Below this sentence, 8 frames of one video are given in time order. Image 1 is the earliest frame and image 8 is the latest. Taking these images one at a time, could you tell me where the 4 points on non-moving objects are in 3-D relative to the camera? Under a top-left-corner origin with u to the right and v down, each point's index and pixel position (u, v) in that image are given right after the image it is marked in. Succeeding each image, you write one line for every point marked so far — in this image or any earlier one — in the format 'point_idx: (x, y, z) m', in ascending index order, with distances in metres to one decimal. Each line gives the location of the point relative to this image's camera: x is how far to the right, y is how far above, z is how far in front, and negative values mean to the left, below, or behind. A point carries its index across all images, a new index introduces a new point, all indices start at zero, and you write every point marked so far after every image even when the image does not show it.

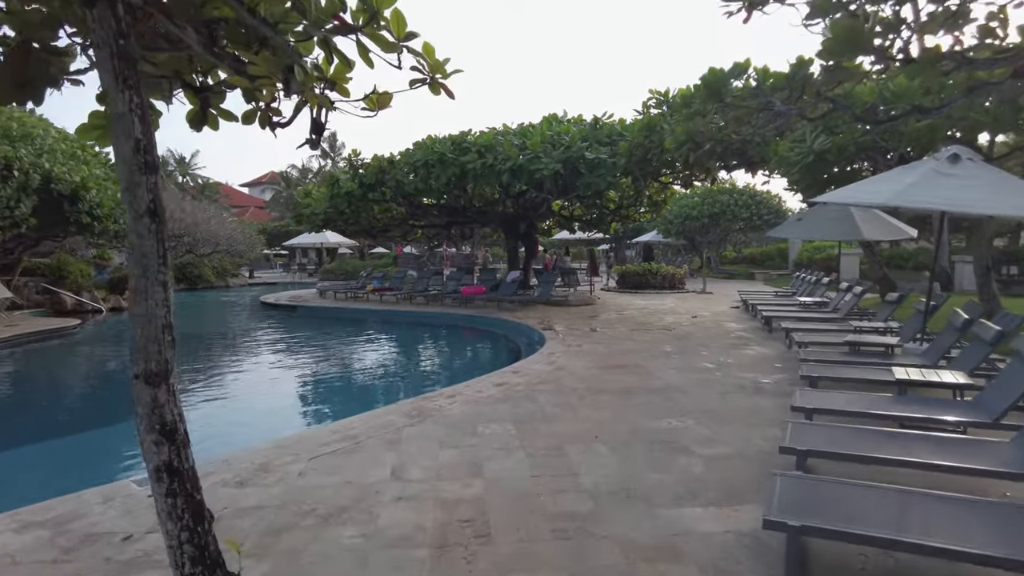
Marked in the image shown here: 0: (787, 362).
0: (+3.7, -1.0, +8.7) m
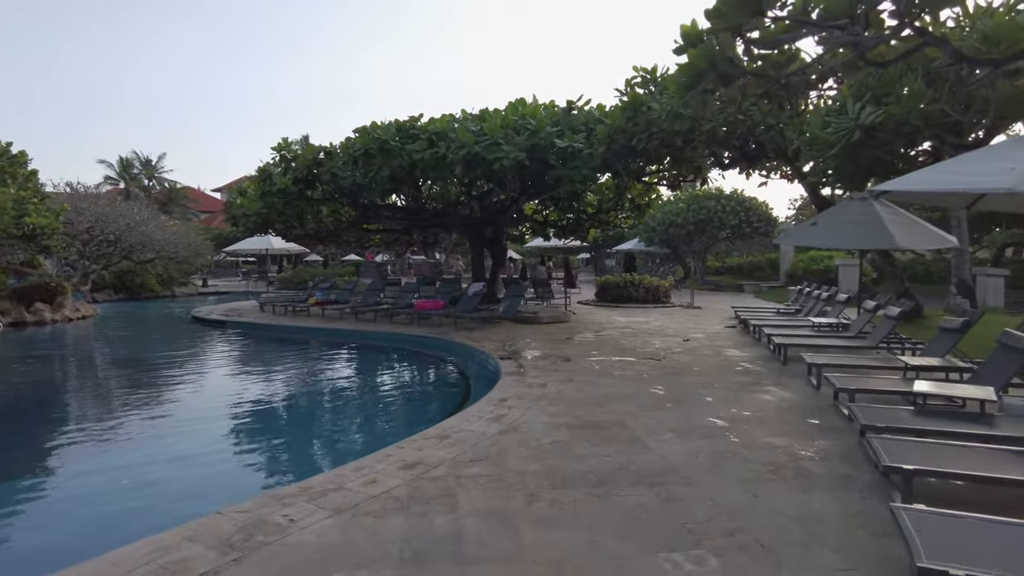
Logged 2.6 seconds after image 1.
0: (+3.0, -1.2, +6.3) m
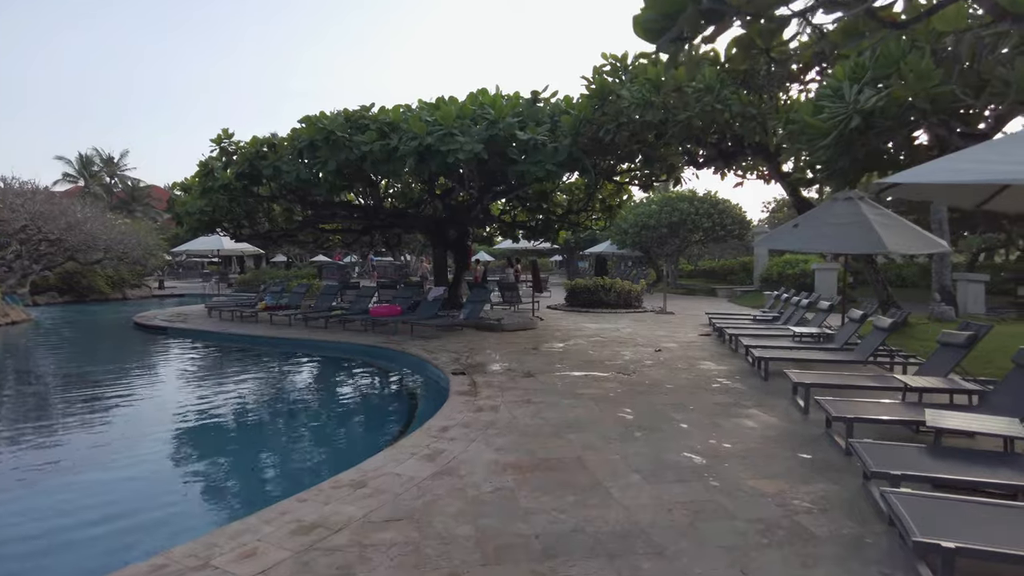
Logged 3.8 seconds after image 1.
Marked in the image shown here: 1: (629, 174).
0: (+2.5, -1.3, +5.4) m
1: (+2.8, +2.7, +15.4) m
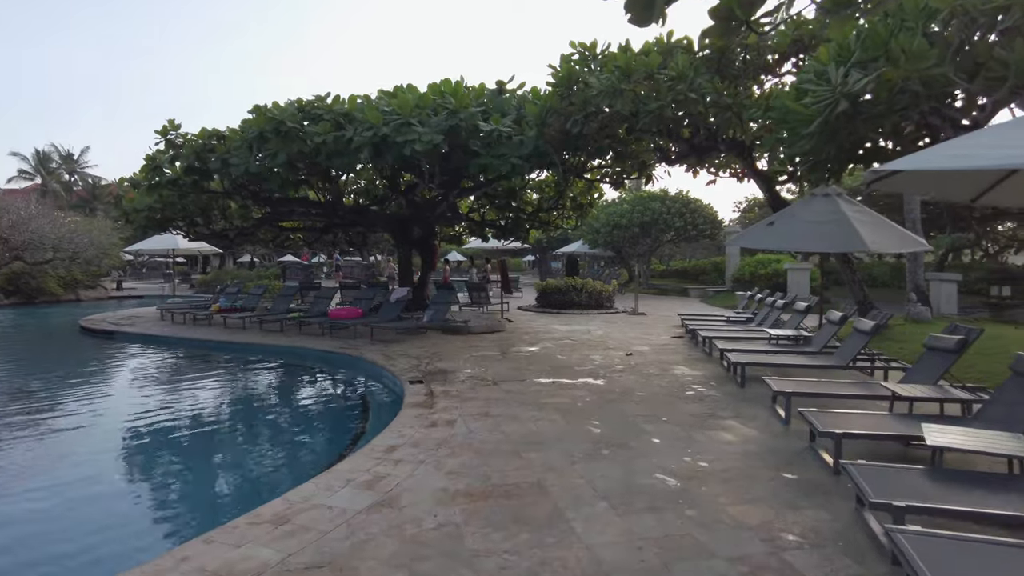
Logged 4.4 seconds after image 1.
0: (+2.2, -1.3, +4.9) m
1: (+2.0, +2.7, +14.9) m
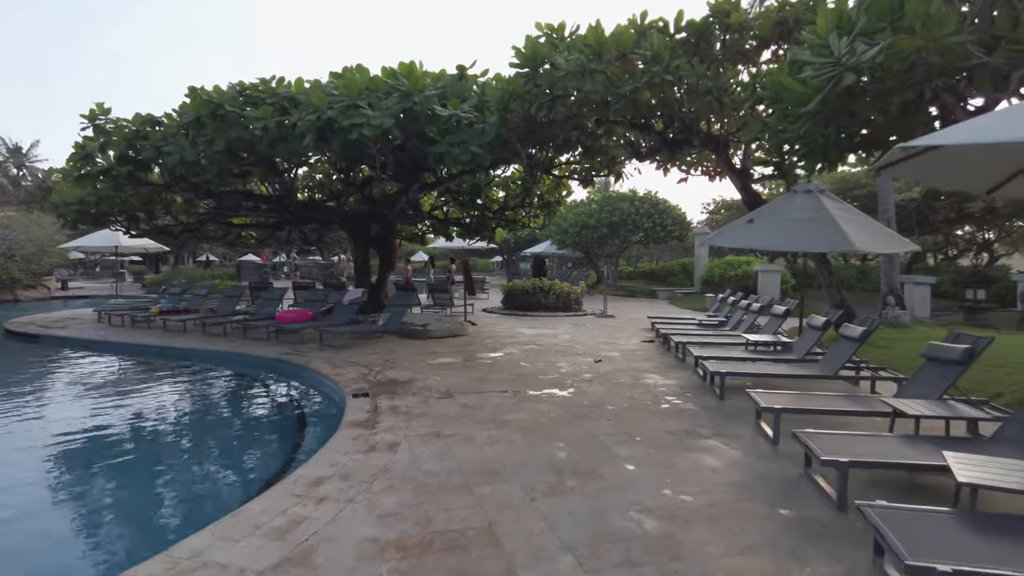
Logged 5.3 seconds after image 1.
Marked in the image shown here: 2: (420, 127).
0: (+1.8, -1.4, +4.1) m
1: (+1.2, +2.6, +14.1) m
2: (-1.2, +2.1, +8.7) m
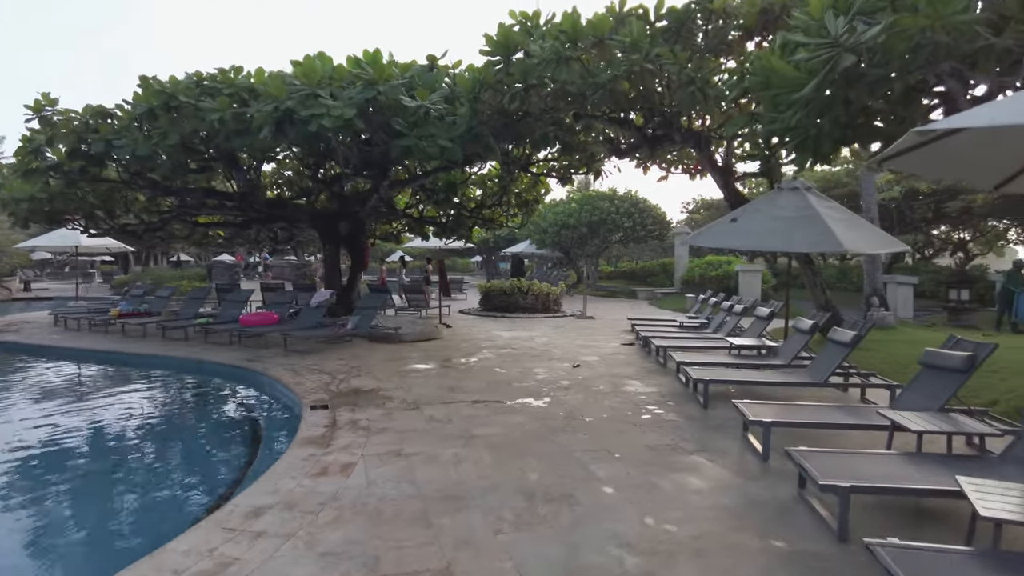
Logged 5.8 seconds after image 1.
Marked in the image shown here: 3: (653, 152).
0: (+1.6, -1.4, +3.7) m
1: (+0.7, +2.6, +13.7) m
2: (-1.6, +2.1, +8.2) m
3: (+2.3, +2.2, +10.5) m
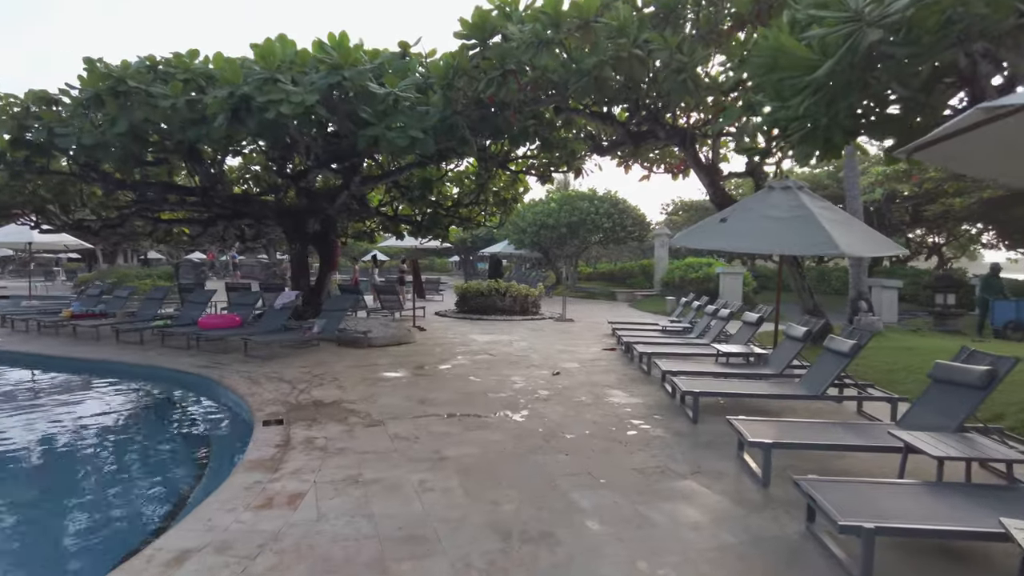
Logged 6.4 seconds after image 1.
0: (+1.5, -1.4, +3.2) m
1: (+0.3, +2.6, +13.2) m
2: (-1.8, +2.1, +7.6) m
3: (+1.9, +2.1, +10.0) m
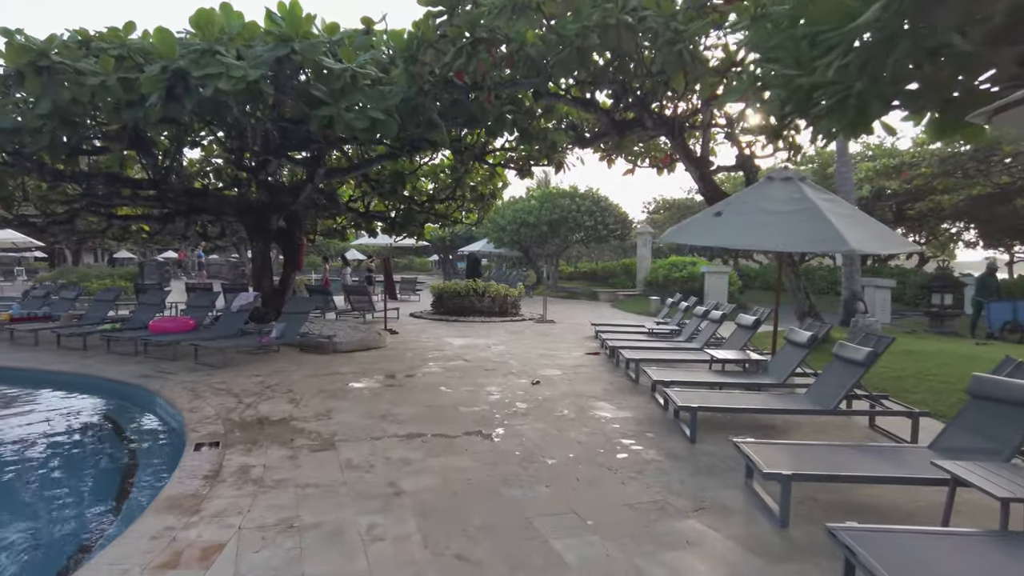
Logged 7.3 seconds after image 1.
0: (+1.3, -1.5, +2.5) m
1: (-0.2, +2.6, +12.4) m
2: (-2.1, +2.1, +6.7) m
3: (+1.6, +2.1, +9.3) m
